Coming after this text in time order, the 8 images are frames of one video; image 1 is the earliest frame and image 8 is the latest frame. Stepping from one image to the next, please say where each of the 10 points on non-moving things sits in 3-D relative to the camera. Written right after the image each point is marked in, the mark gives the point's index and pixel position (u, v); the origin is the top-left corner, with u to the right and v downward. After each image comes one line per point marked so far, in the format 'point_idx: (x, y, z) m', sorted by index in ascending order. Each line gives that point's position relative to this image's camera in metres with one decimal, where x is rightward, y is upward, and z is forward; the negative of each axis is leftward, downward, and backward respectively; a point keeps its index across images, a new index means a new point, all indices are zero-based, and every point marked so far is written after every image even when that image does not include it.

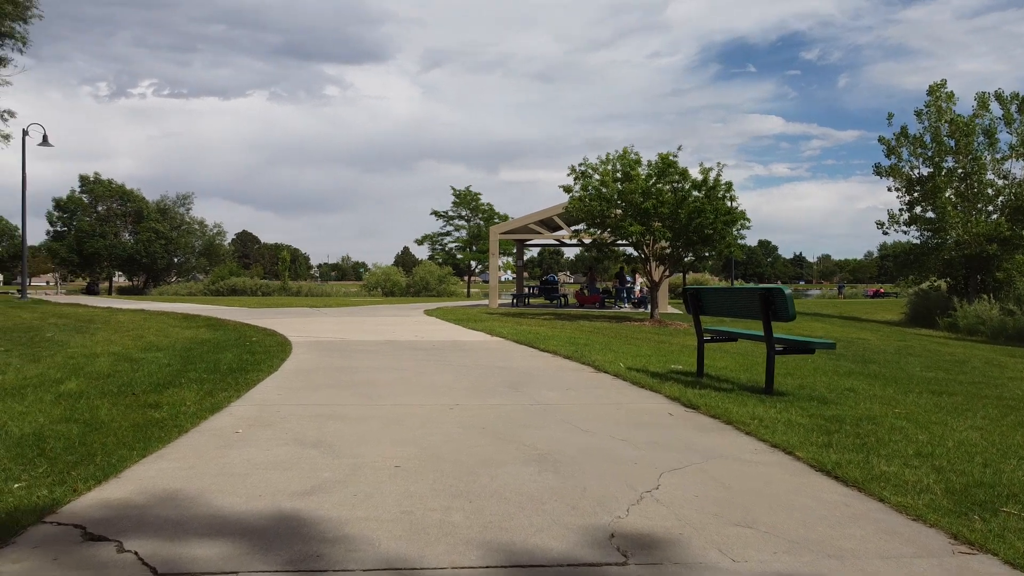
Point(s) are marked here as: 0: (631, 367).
0: (+1.8, -1.2, +10.0) m
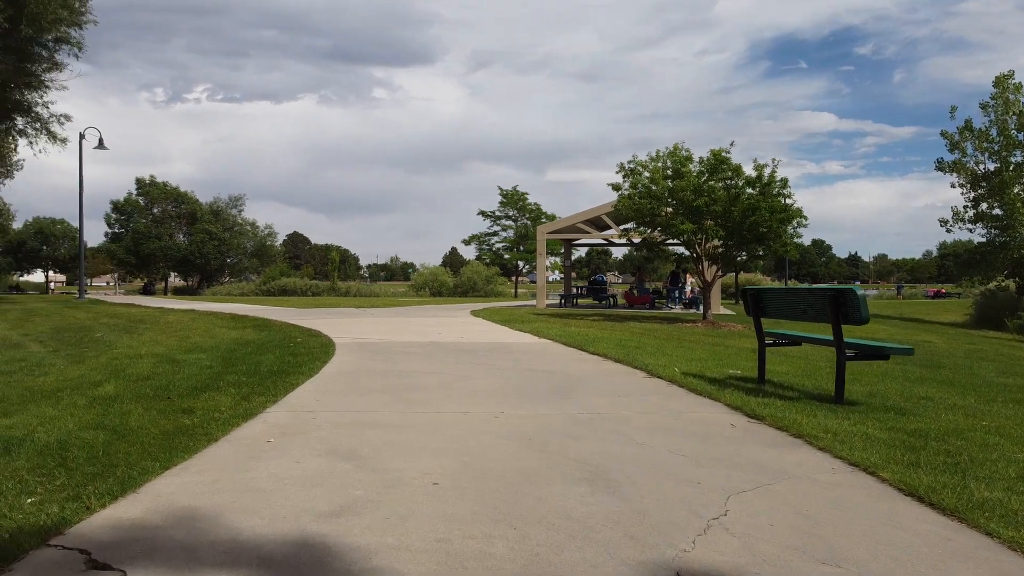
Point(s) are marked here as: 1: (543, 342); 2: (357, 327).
0: (+2.5, -1.2, +9.4) m
1: (+0.6, -1.0, +12.9) m
2: (-3.7, -0.9, +15.8) m
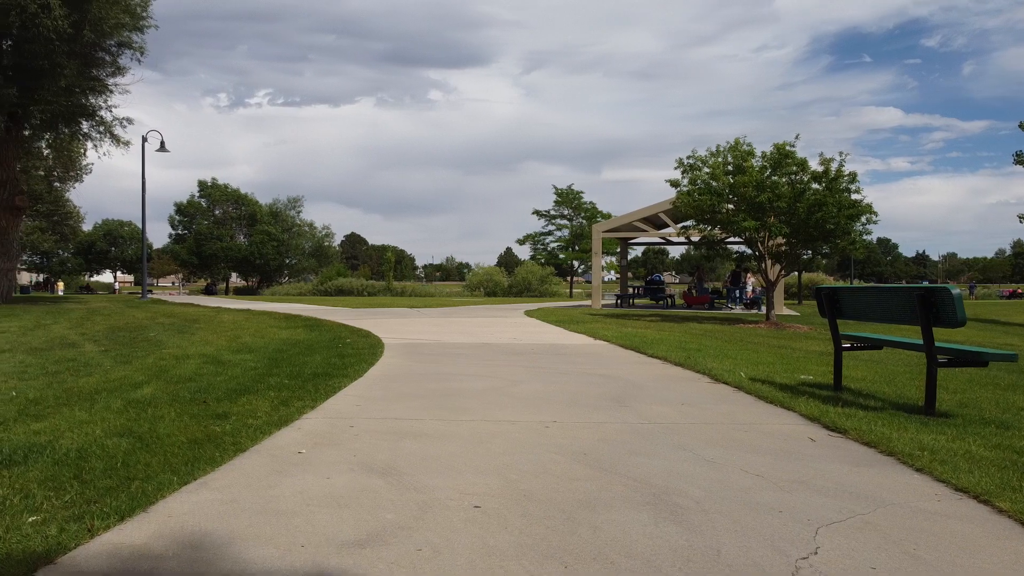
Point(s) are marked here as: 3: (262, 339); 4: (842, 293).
0: (+3.2, -1.2, +8.7) m
1: (+1.6, -1.0, +12.4) m
2: (-2.5, -0.9, +15.5) m
3: (-4.8, -1.0, +12.6) m
4: (+4.1, -0.1, +8.3) m
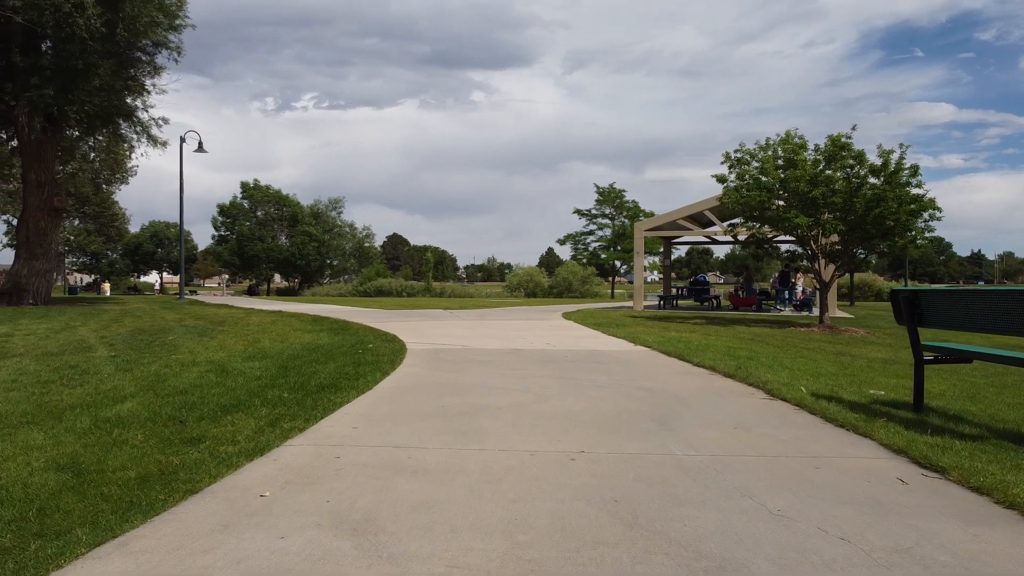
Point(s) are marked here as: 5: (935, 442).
0: (+3.5, -1.2, +7.6) m
1: (+2.1, -1.1, +11.4) m
2: (-1.7, -1.0, +14.8) m
3: (-4.2, -1.0, +12.0) m
4: (+4.4, -0.1, +7.2) m
5: (+3.4, -1.2, +5.3) m
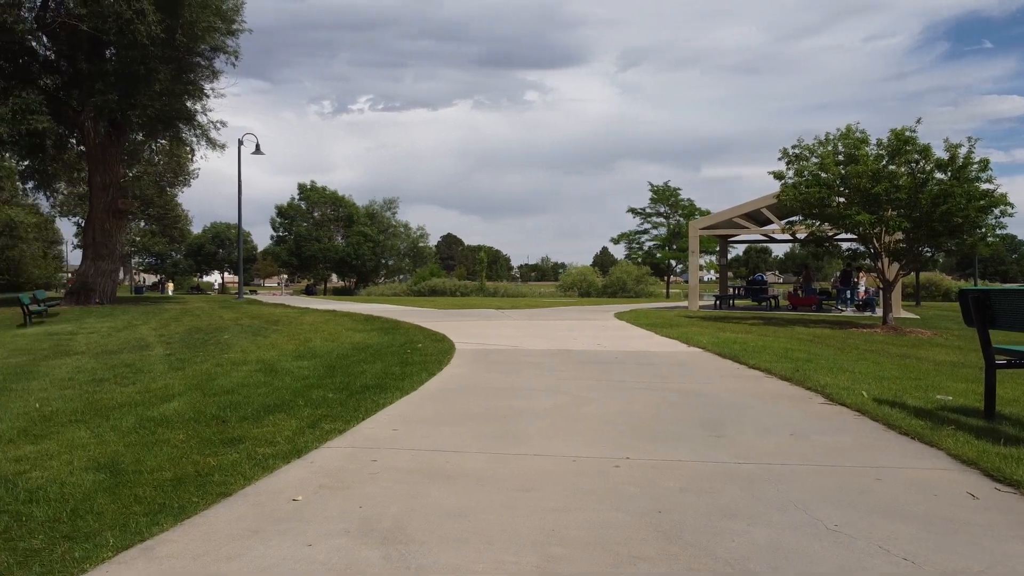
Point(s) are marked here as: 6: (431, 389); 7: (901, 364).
0: (+4.0, -1.2, +7.1) m
1: (+2.9, -1.1, +11.0) m
2: (-0.6, -0.9, +14.7) m
3: (-3.3, -1.0, +12.1) m
4: (+4.9, -0.1, +6.6) m
5: (+3.7, -1.2, +4.8) m
6: (-0.9, -1.1, +7.2) m
7: (+6.4, -1.3, +10.9) m
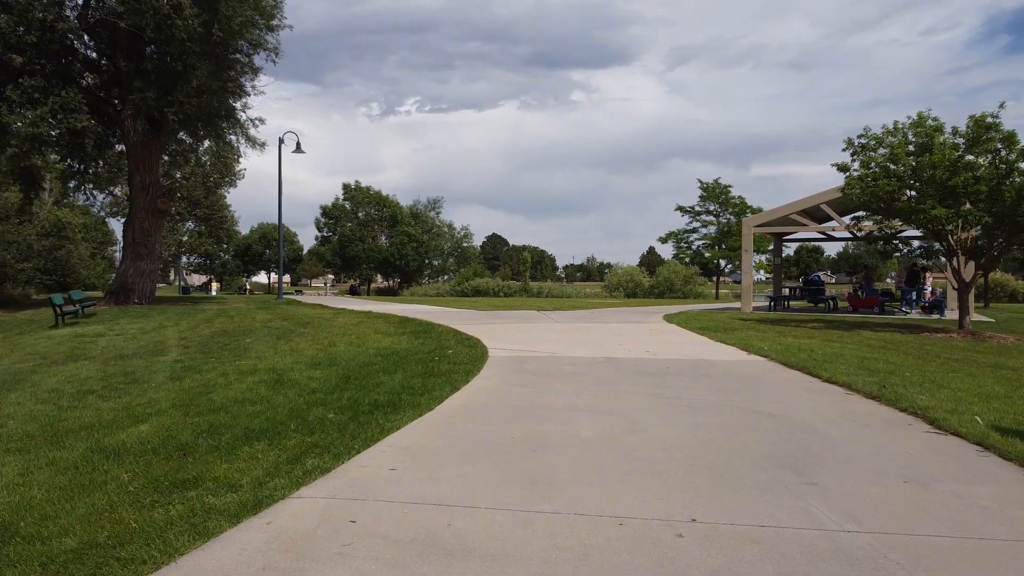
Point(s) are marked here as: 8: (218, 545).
0: (+4.3, -1.2, +5.8) m
1: (+3.5, -1.1, +9.7) m
2: (+0.2, -1.0, +13.6) m
3: (-2.6, -1.0, +11.2) m
4: (+5.2, -0.1, +5.2) m
5: (+3.9, -1.2, +3.5) m
6: (-0.6, -1.1, +6.1) m
7: (+7.0, -1.3, +9.4) m
8: (-1.3, -1.1, +2.8) m
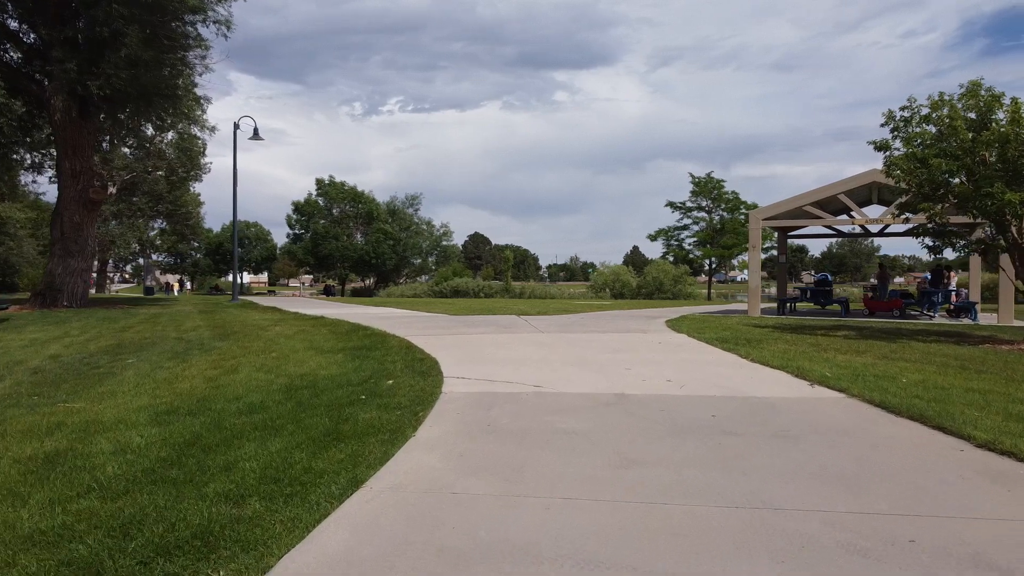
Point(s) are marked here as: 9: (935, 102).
0: (+4.0, -1.3, +2.7) m
1: (+3.2, -1.1, +6.7) m
2: (-0.2, -1.0, +10.5) m
3: (-3.0, -1.0, +8.1) m
4: (+4.9, -0.2, +2.2) m
5: (+3.7, -1.3, +0.5) m
6: (-0.8, -1.1, +3.0) m
7: (+6.7, -1.3, +6.4) m
8: (-1.5, -1.1, -0.3) m
9: (+10.0, +4.4, +15.3) m
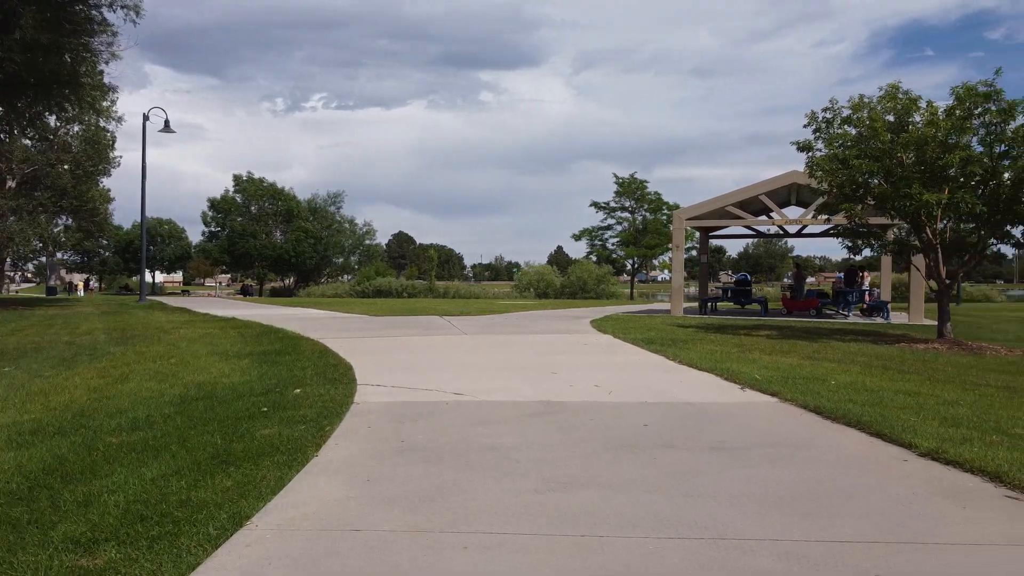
0: (+3.7, -1.3, +2.7) m
1: (+2.5, -1.1, +6.5) m
2: (-1.3, -1.0, +10.0) m
3: (-3.8, -1.0, +7.2) m
4: (+4.7, -0.1, +2.2) m
5: (+3.6, -1.3, +0.4) m
6: (-1.1, -1.1, +2.4) m
7: (+5.9, -1.3, +6.6) m
8: (-1.4, -1.1, -0.9) m
9: (+8.4, +4.4, +15.8) m
